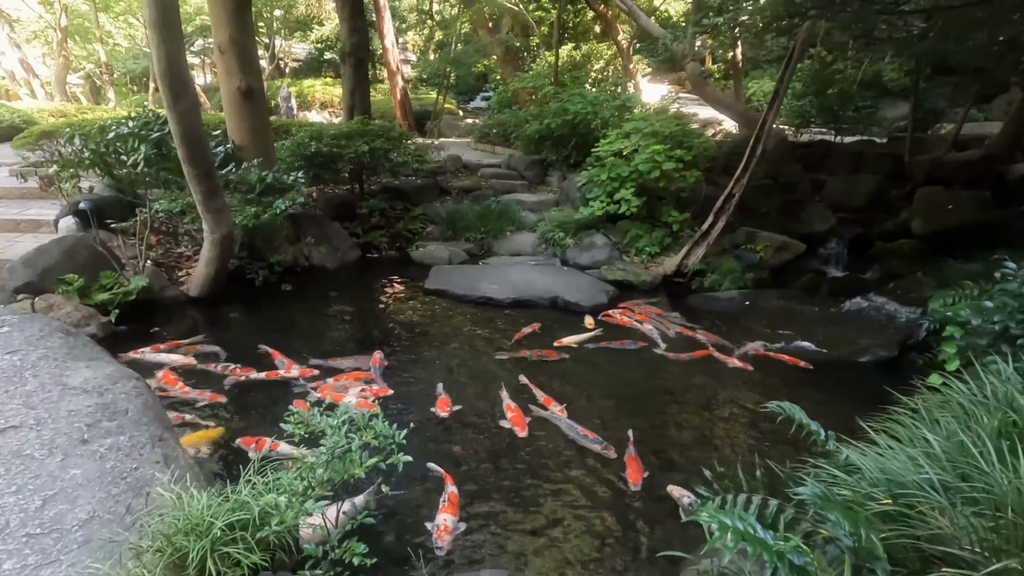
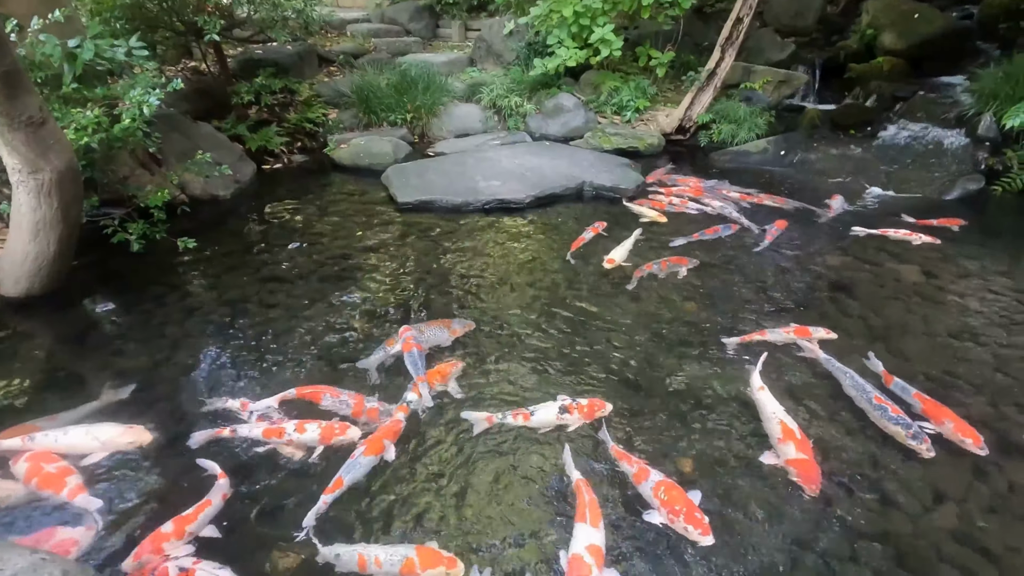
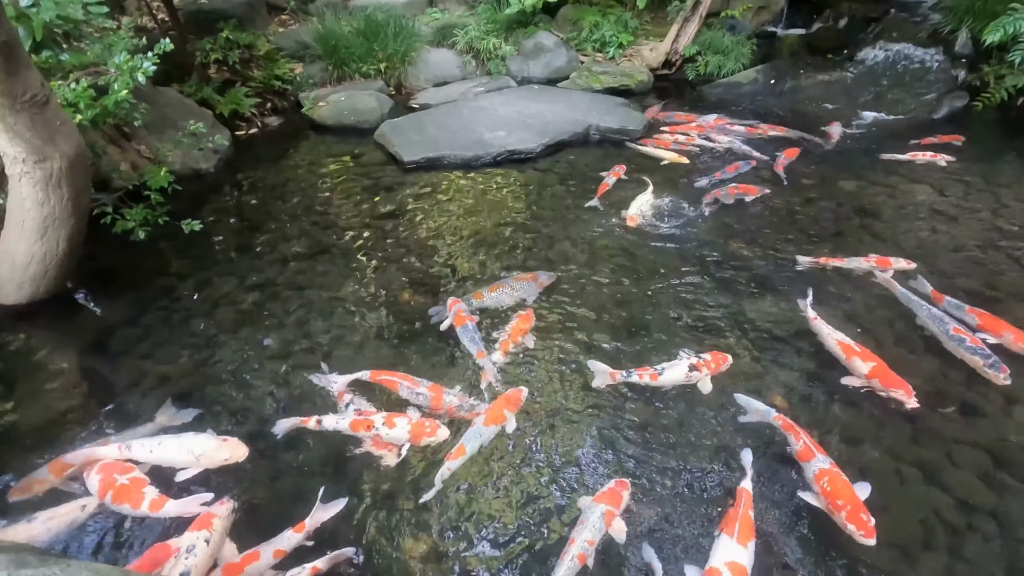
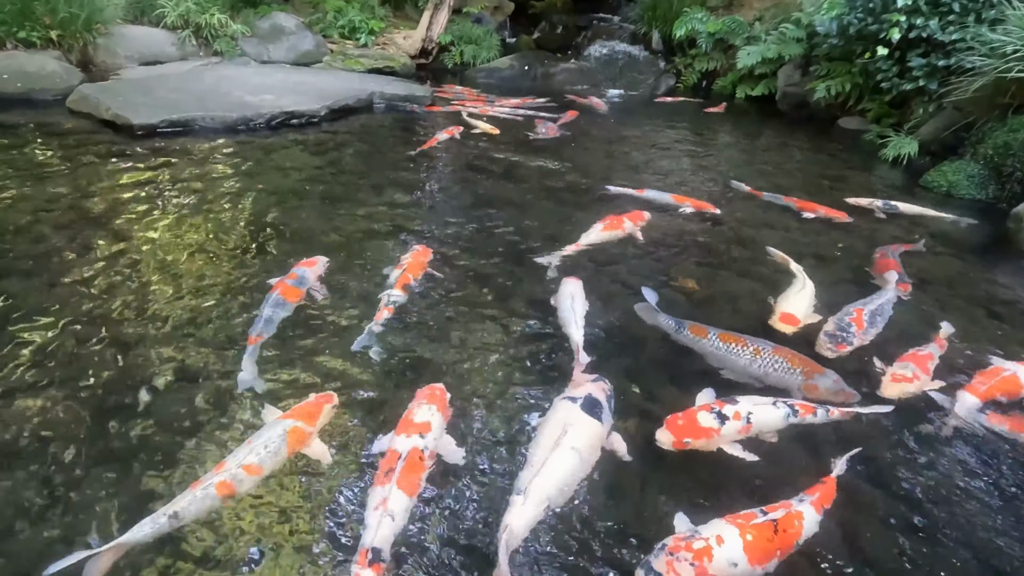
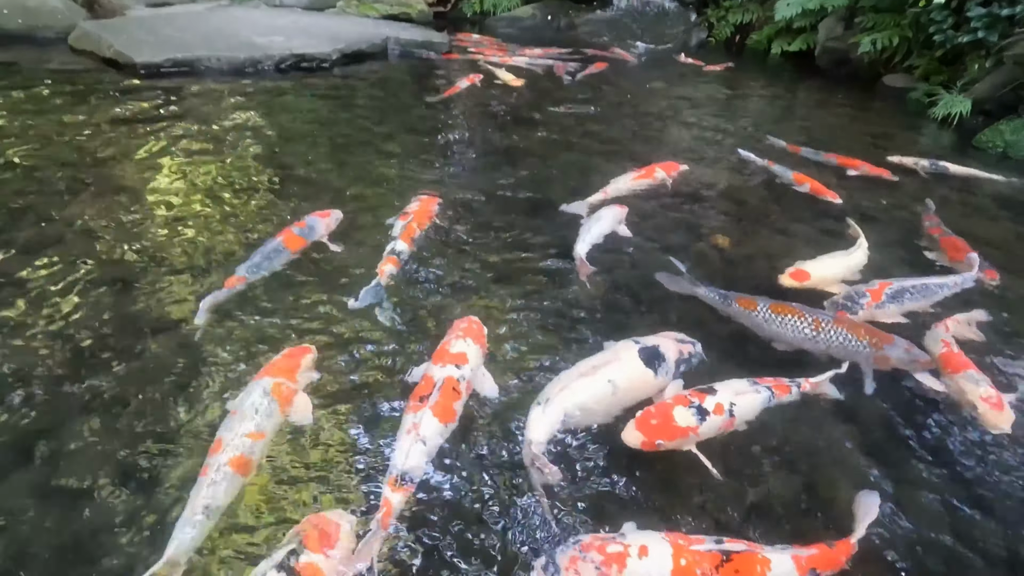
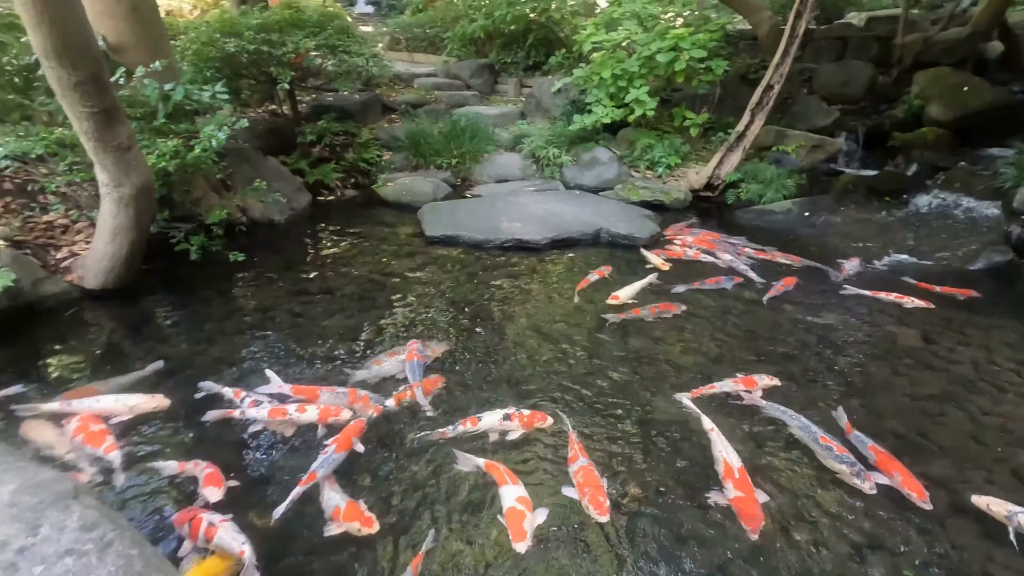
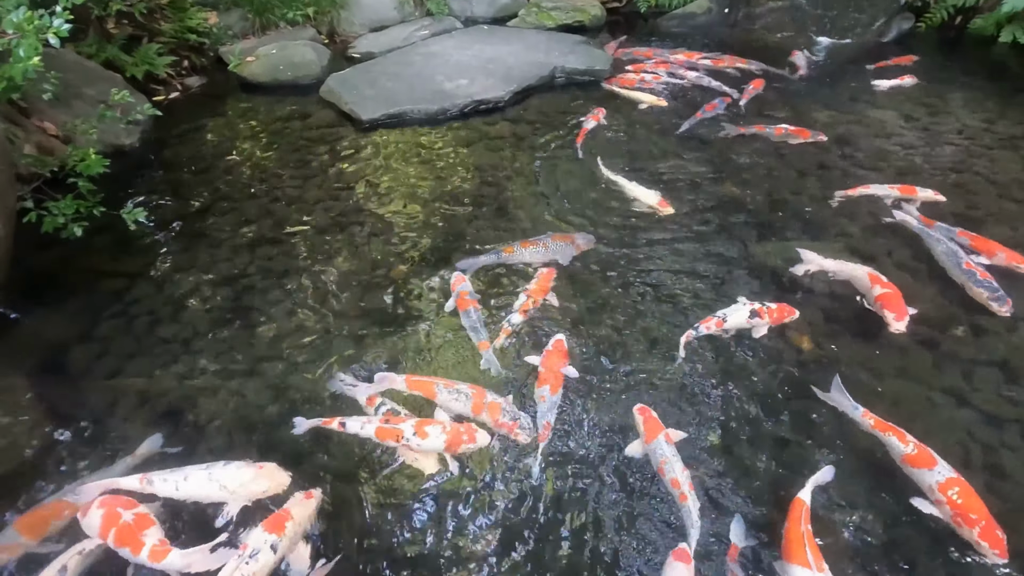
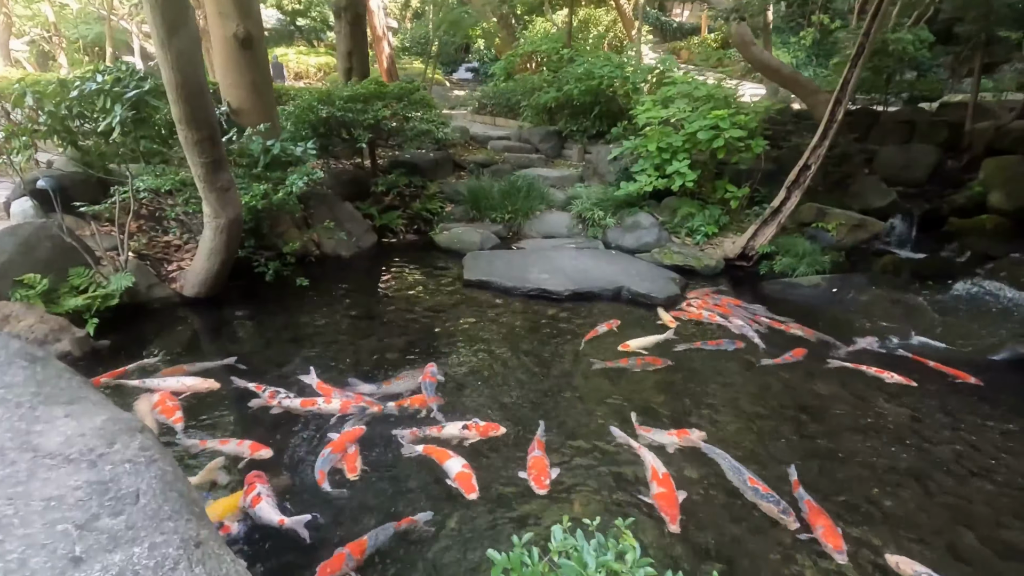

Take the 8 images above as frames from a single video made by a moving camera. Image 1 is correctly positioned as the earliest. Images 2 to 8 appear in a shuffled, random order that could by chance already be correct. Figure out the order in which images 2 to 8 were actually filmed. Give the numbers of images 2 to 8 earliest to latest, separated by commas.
8, 6, 2, 3, 7, 4, 5
